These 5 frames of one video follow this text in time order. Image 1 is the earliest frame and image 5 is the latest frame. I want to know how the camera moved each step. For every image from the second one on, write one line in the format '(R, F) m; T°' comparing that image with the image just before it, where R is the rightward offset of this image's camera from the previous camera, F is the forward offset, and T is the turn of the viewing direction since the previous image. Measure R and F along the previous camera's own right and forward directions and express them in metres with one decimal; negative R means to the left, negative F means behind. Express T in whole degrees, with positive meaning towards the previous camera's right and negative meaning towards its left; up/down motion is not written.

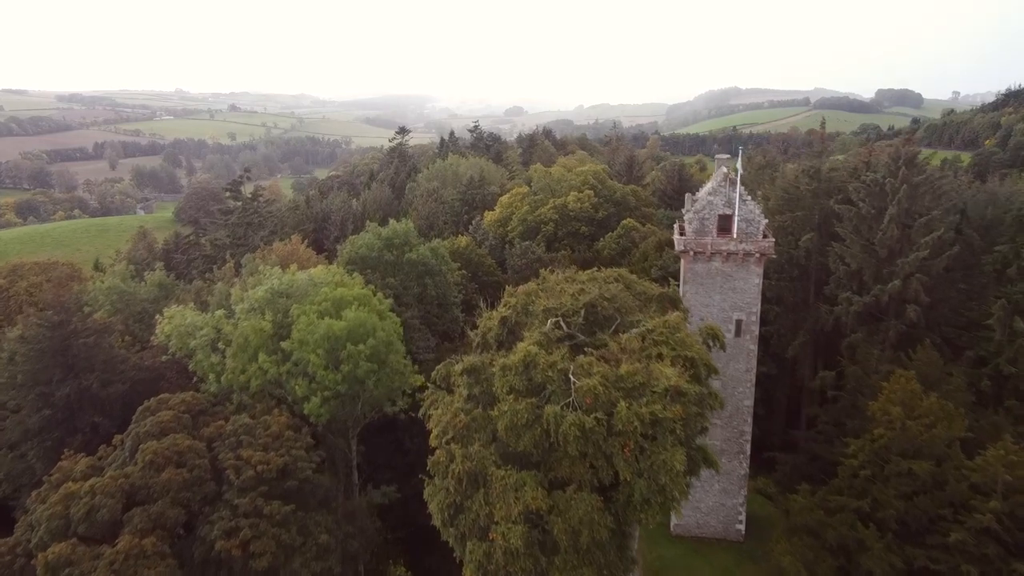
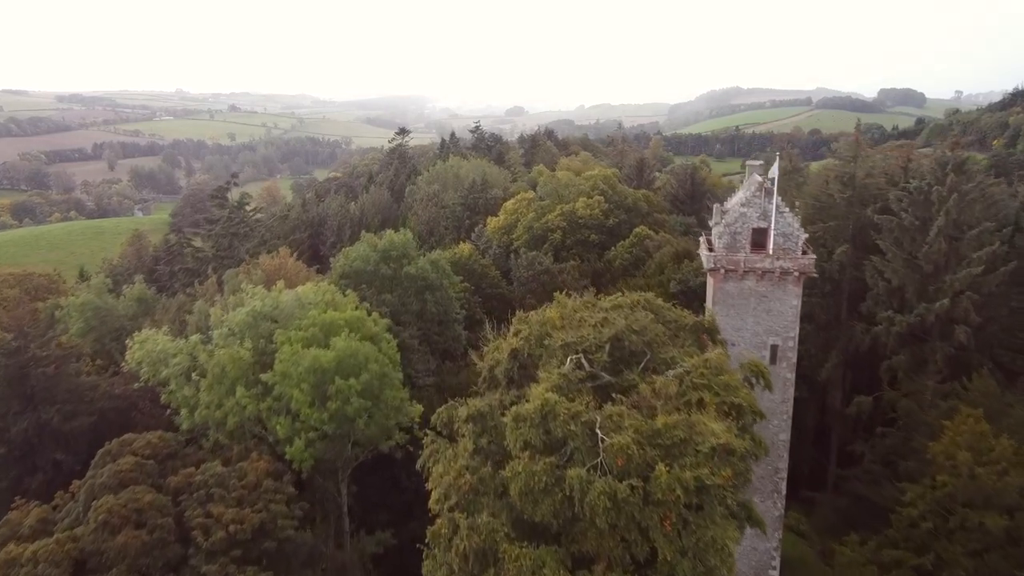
(-0.3, +3.2) m; 0°
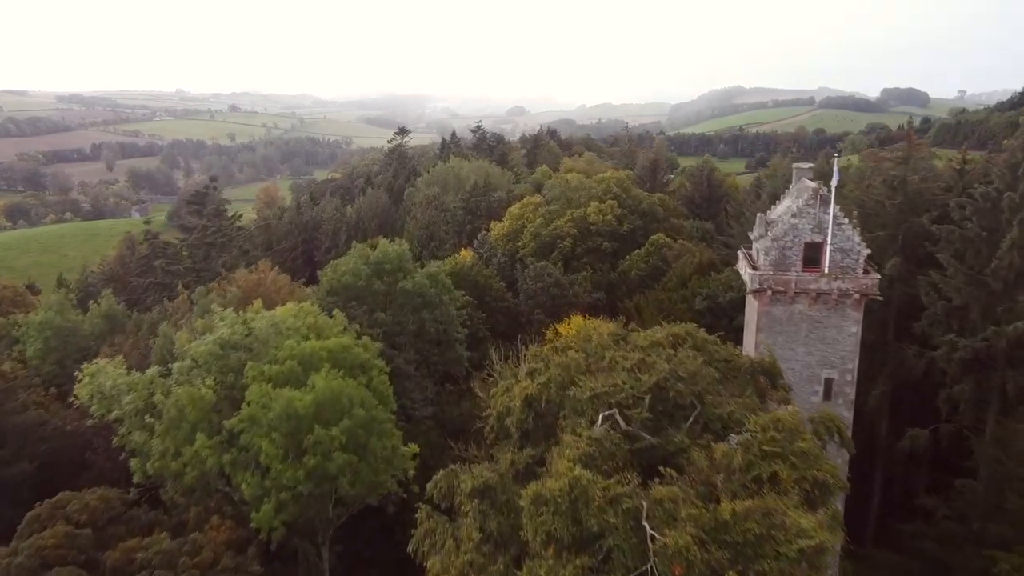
(-0.3, +4.0) m; 0°
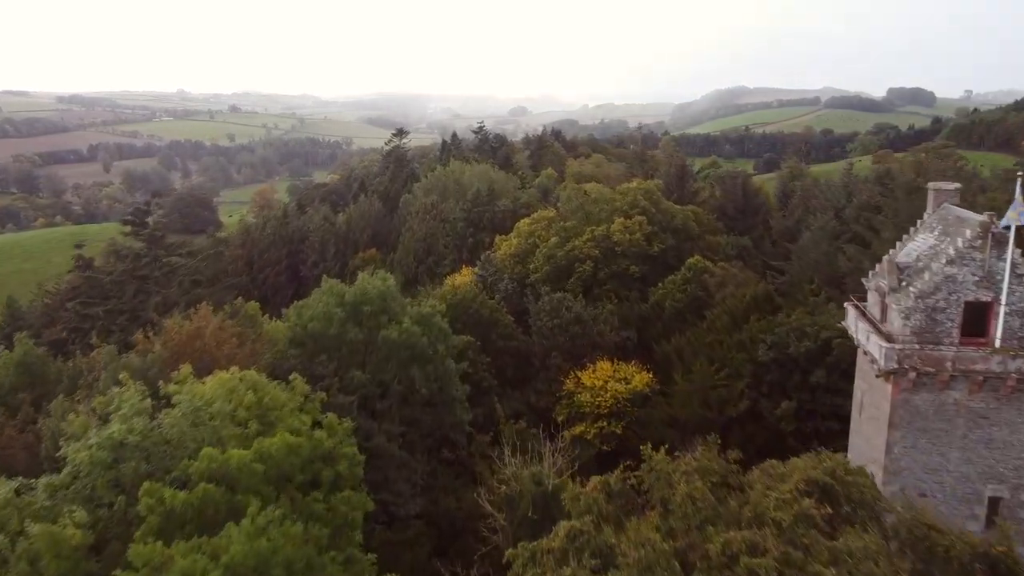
(-0.4, +7.5) m; 0°
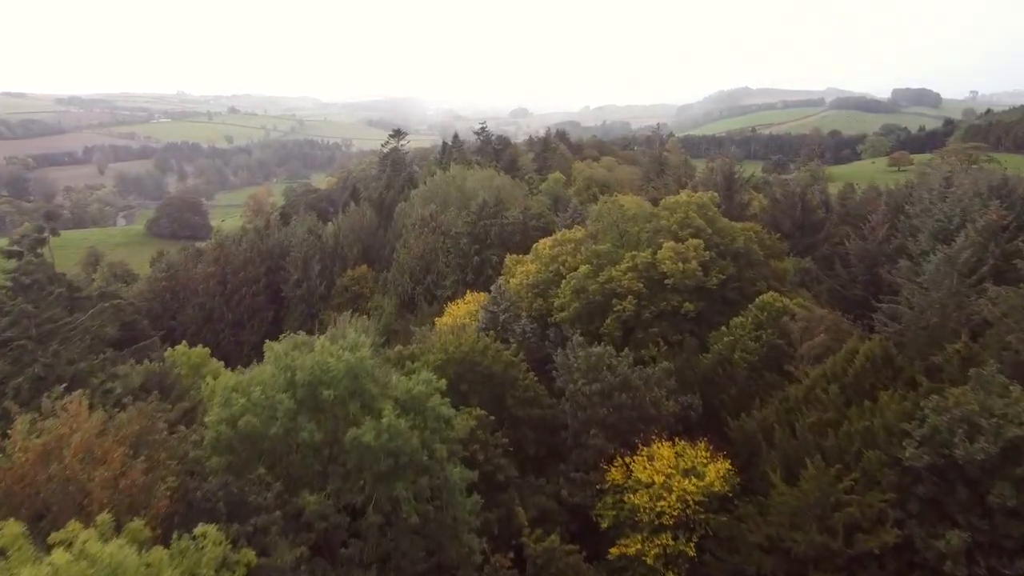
(-0.7, +8.8) m; 0°
